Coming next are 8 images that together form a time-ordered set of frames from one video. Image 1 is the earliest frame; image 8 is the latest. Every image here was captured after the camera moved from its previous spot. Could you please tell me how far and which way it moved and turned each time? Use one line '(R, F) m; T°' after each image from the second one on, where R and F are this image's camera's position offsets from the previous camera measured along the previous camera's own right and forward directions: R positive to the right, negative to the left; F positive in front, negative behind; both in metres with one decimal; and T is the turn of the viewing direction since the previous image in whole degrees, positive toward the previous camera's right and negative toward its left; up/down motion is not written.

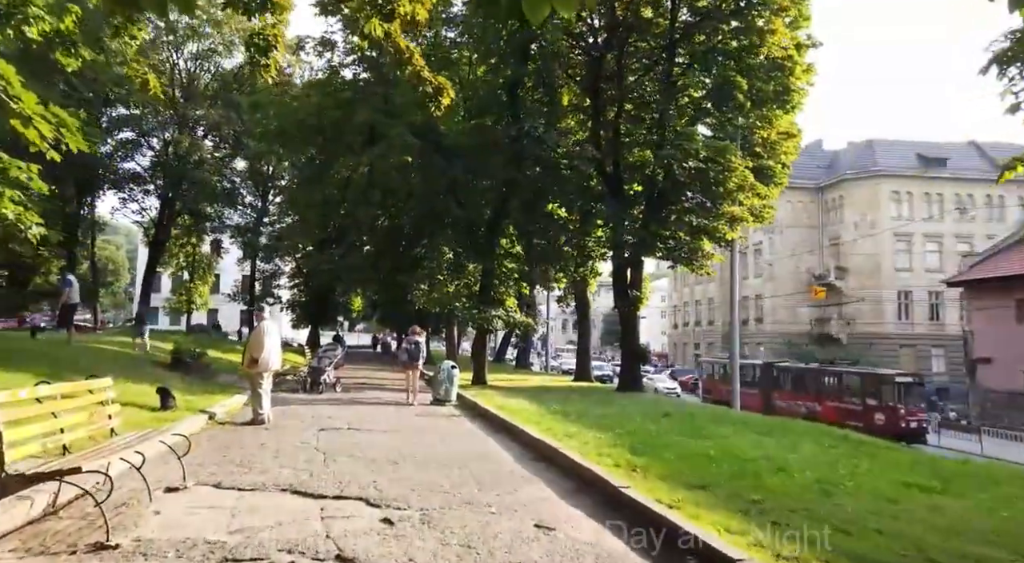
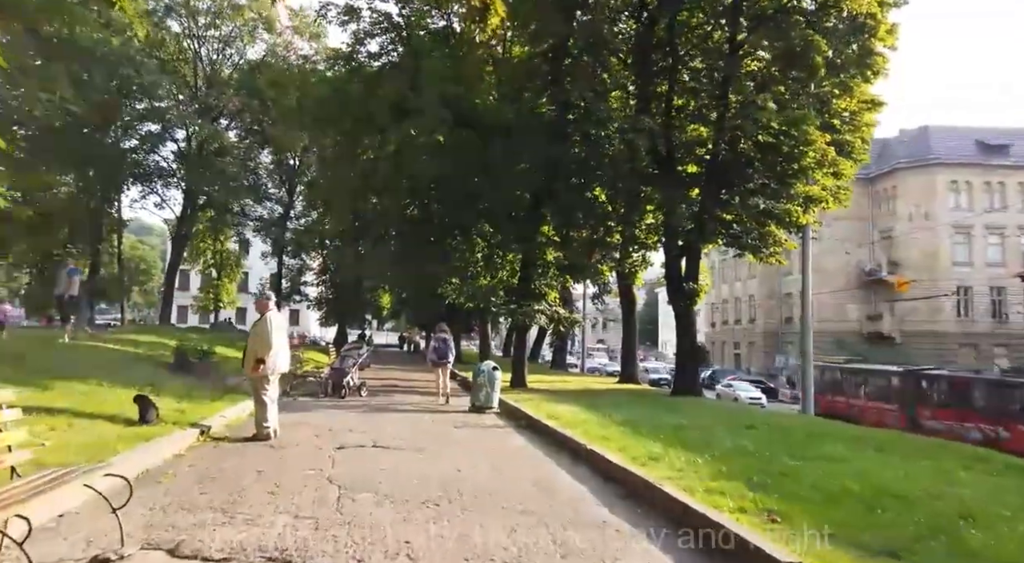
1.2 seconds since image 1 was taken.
(-0.5, +2.4) m; -2°
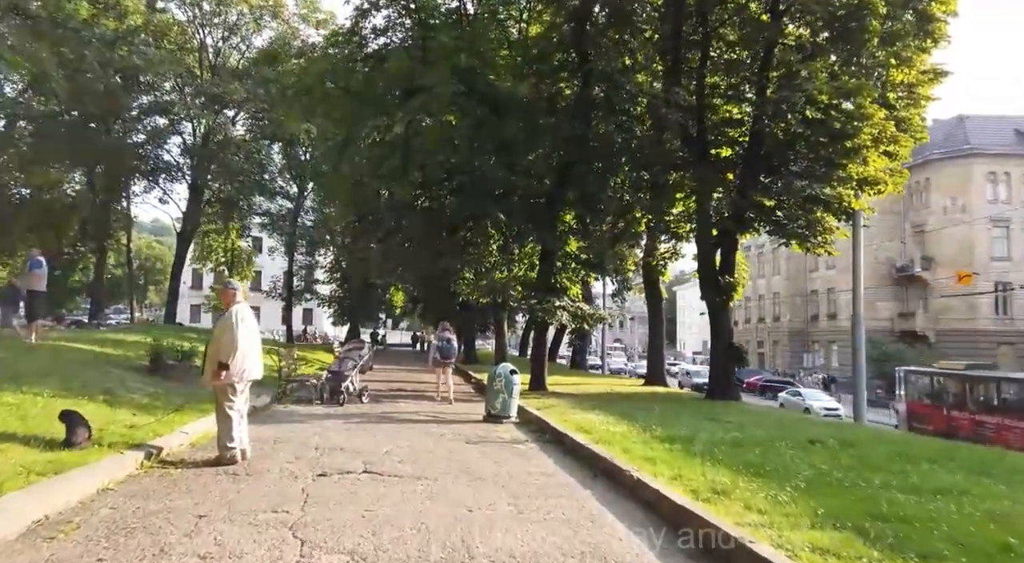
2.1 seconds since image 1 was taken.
(-0.1, +1.9) m; -1°
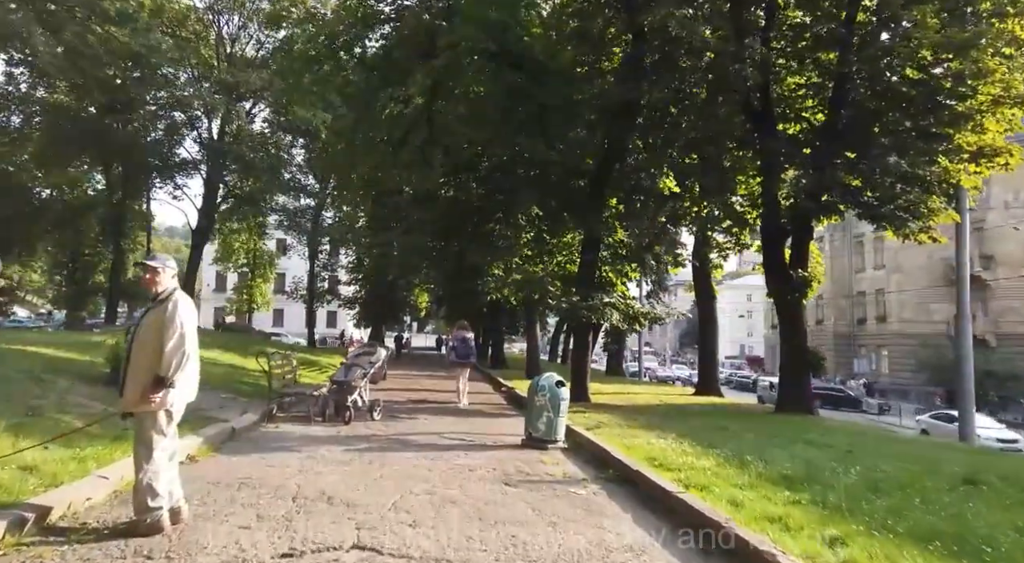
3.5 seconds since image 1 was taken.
(-0.3, +2.7) m; -2°
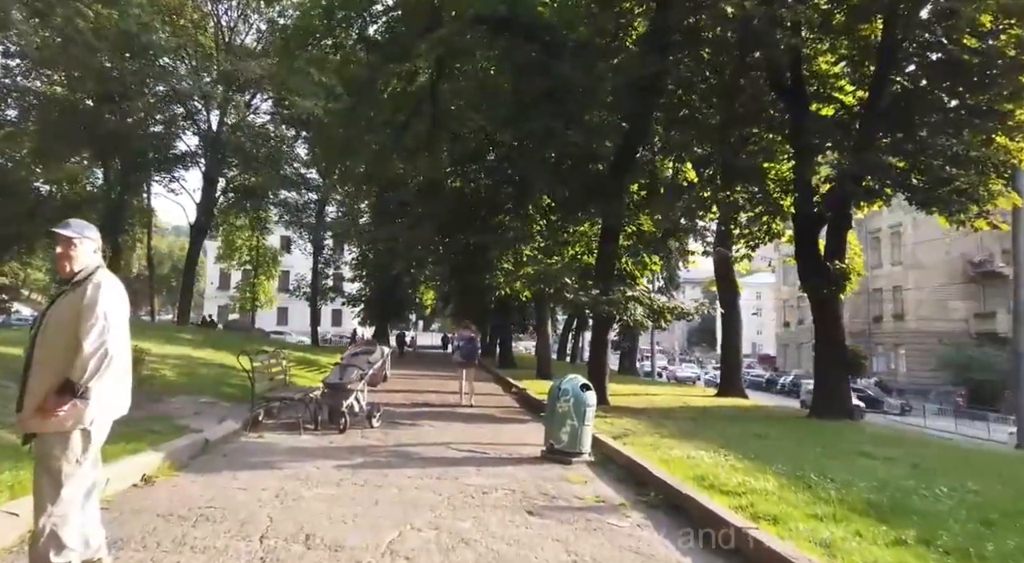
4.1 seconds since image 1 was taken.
(-0.1, +1.4) m; 0°
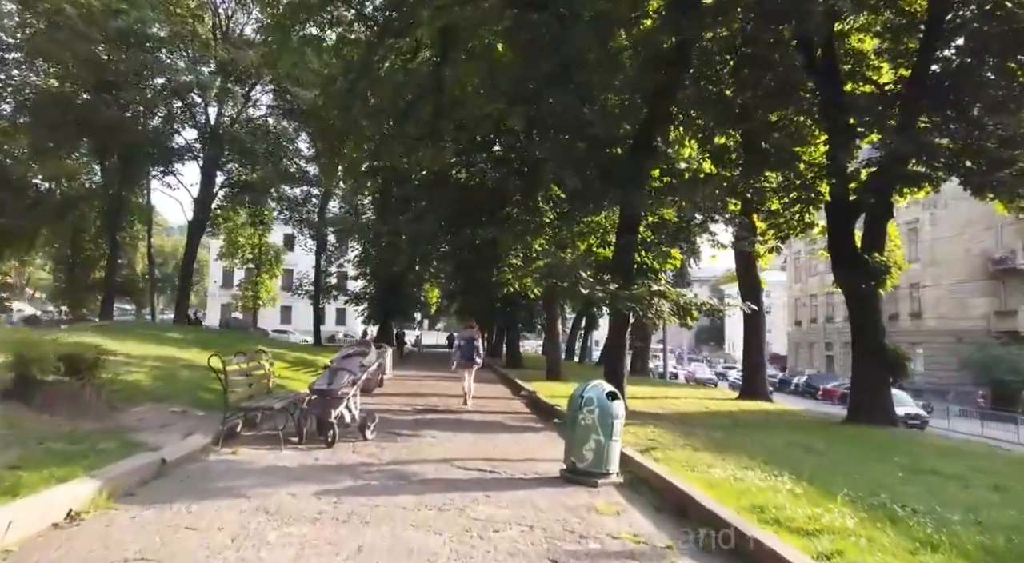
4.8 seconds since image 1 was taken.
(-0.1, +1.3) m; 0°
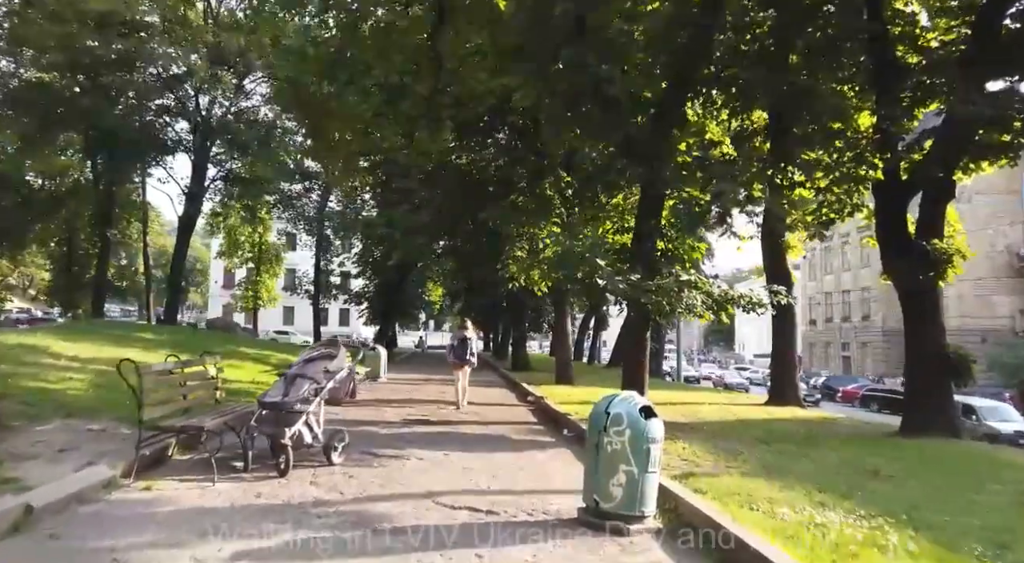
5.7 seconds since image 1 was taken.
(0.0, +2.0) m; 0°
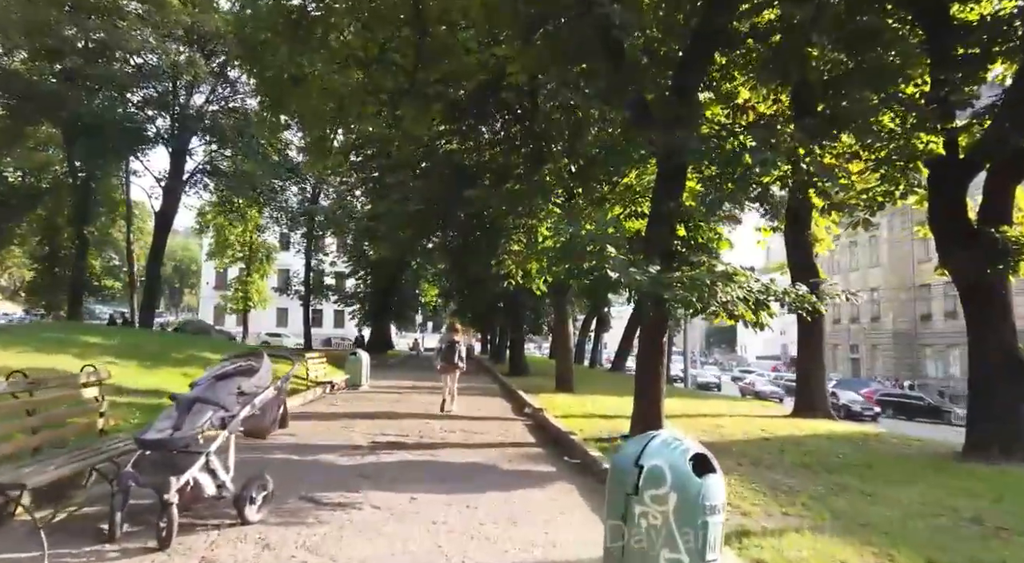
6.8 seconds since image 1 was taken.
(+0.1, +2.1) m; 0°
